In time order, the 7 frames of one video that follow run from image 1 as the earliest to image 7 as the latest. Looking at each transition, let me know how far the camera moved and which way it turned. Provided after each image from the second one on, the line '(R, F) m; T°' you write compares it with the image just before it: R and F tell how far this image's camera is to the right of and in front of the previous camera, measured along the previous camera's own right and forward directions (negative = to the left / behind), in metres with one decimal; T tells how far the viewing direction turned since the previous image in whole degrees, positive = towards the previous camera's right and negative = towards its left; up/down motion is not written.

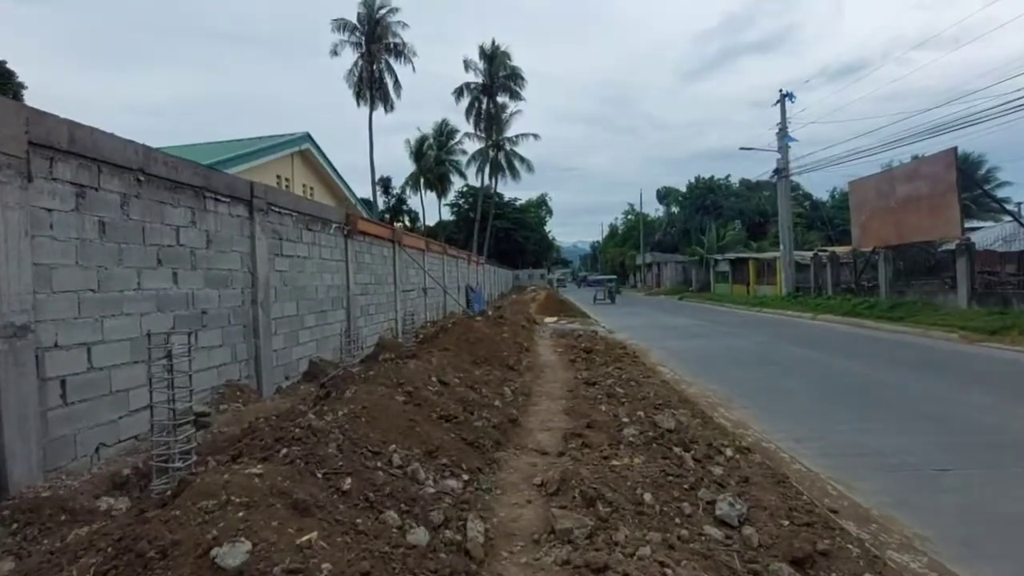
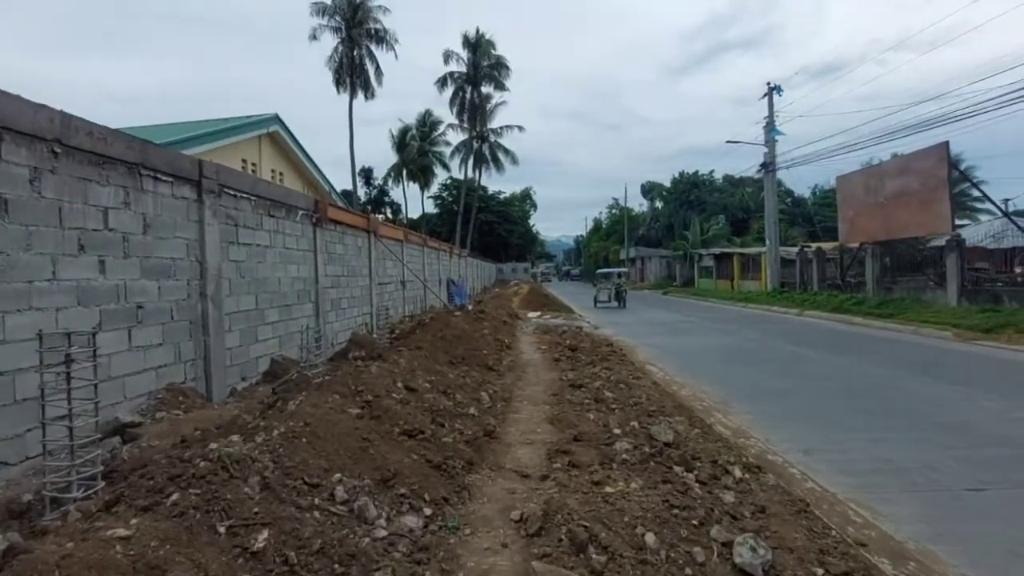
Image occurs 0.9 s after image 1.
(+0.1, +0.7) m; +2°
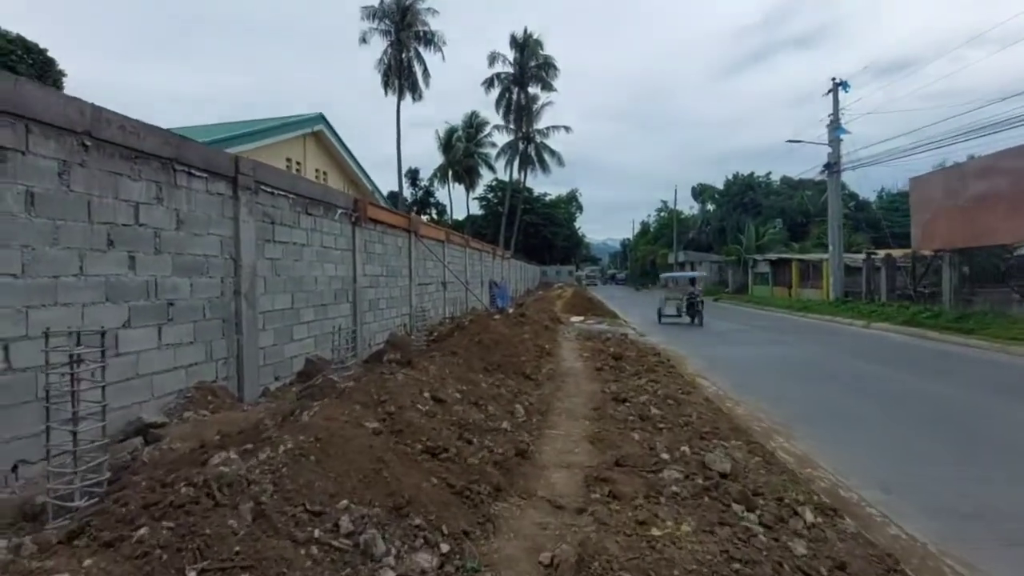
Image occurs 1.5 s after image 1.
(0.0, +0.4) m; -5°
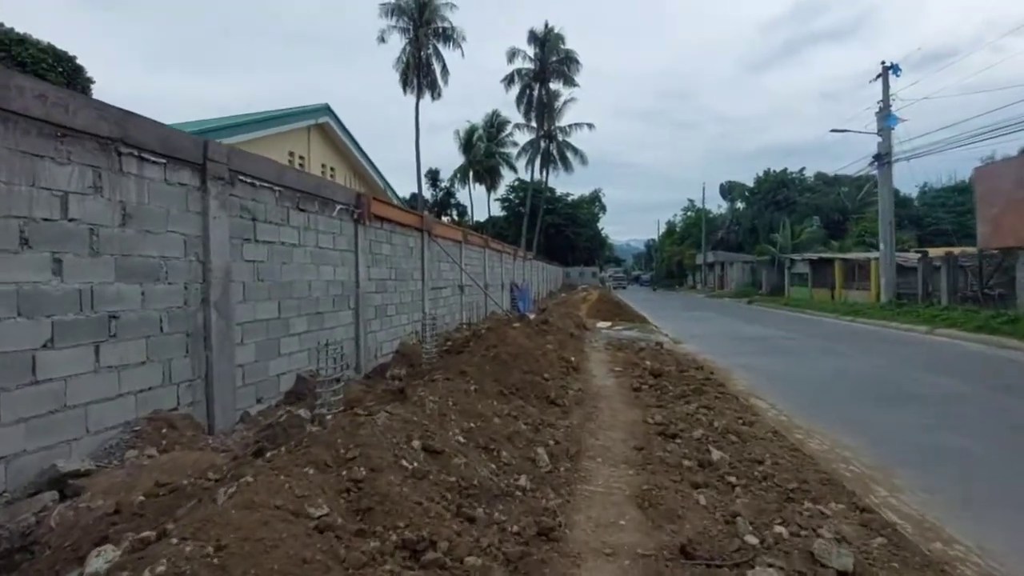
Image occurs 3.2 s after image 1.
(0.0, +1.3) m; -3°
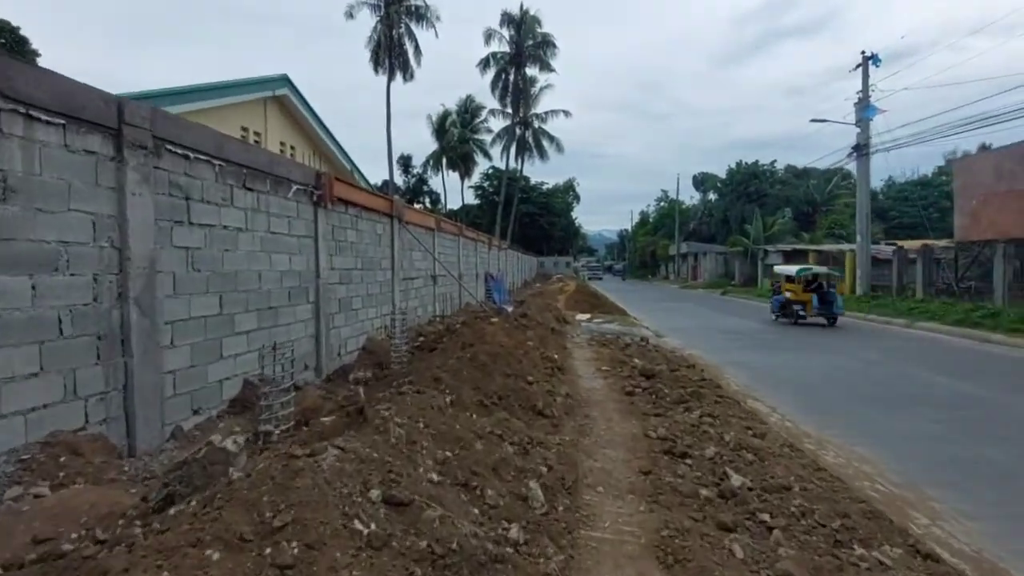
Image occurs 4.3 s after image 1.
(-0.1, +0.8) m; +3°
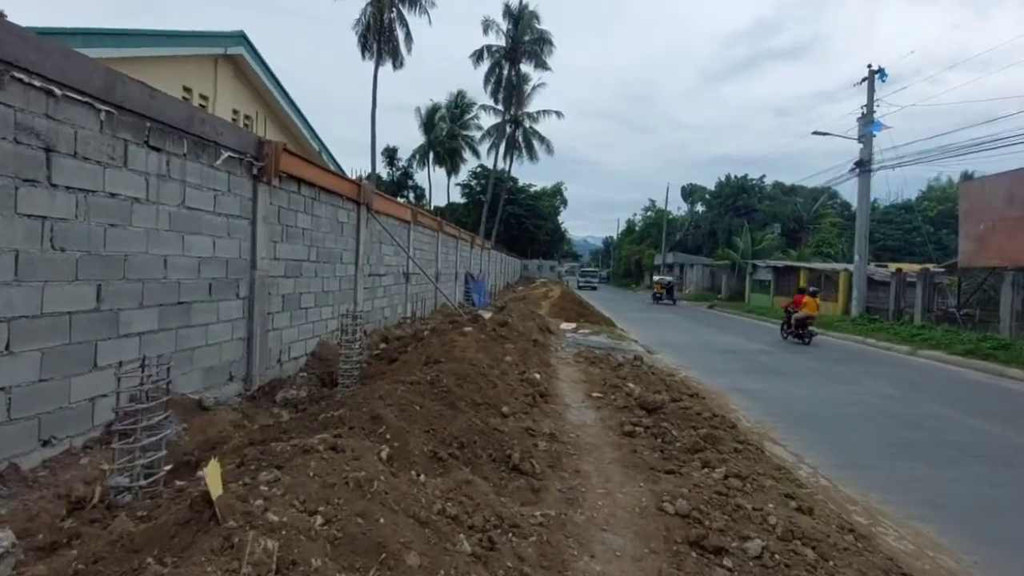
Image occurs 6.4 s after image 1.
(+0.1, +1.4) m; +2°
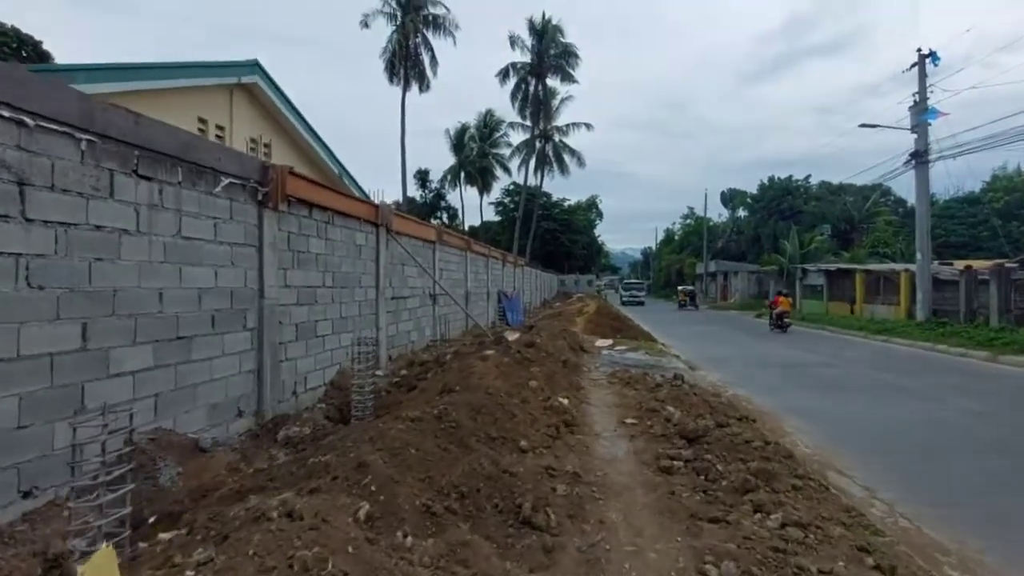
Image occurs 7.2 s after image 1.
(+0.3, +0.5) m; -4°
